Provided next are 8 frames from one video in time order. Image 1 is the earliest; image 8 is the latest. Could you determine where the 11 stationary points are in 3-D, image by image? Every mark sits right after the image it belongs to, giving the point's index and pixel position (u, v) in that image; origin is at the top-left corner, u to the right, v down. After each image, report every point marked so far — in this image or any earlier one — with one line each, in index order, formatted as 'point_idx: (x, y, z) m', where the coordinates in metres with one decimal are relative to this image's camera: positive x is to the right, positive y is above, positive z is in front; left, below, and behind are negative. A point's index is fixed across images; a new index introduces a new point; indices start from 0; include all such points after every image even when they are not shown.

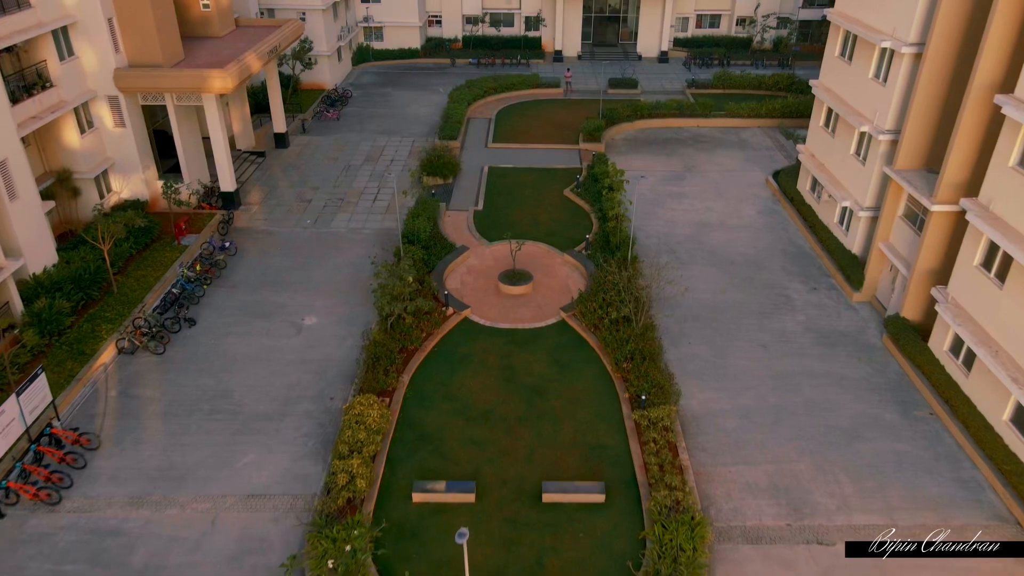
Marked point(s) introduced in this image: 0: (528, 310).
0: (+0.4, -0.7, +19.9) m
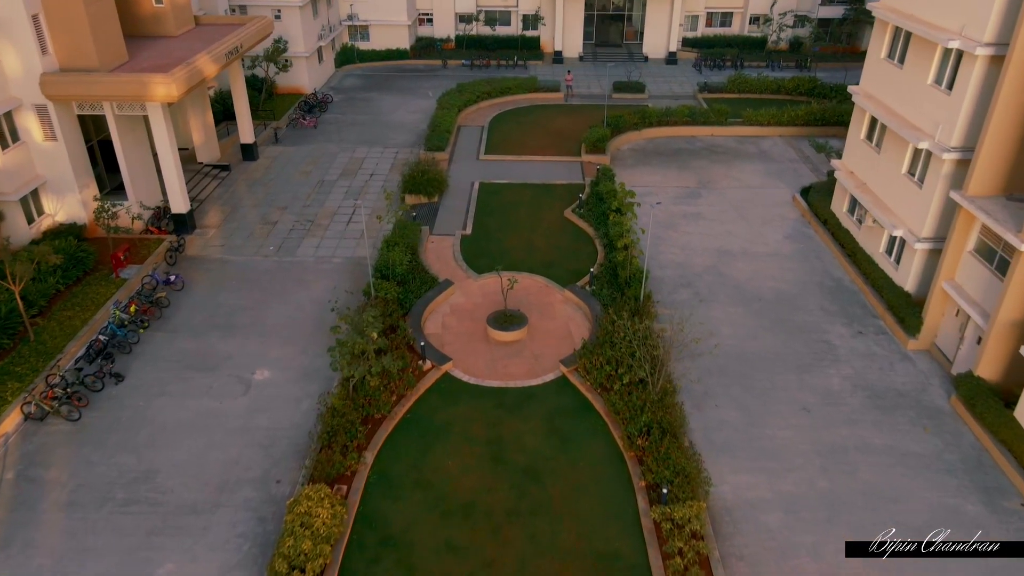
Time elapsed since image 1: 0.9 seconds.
0: (+0.2, -1.9, +16.6) m
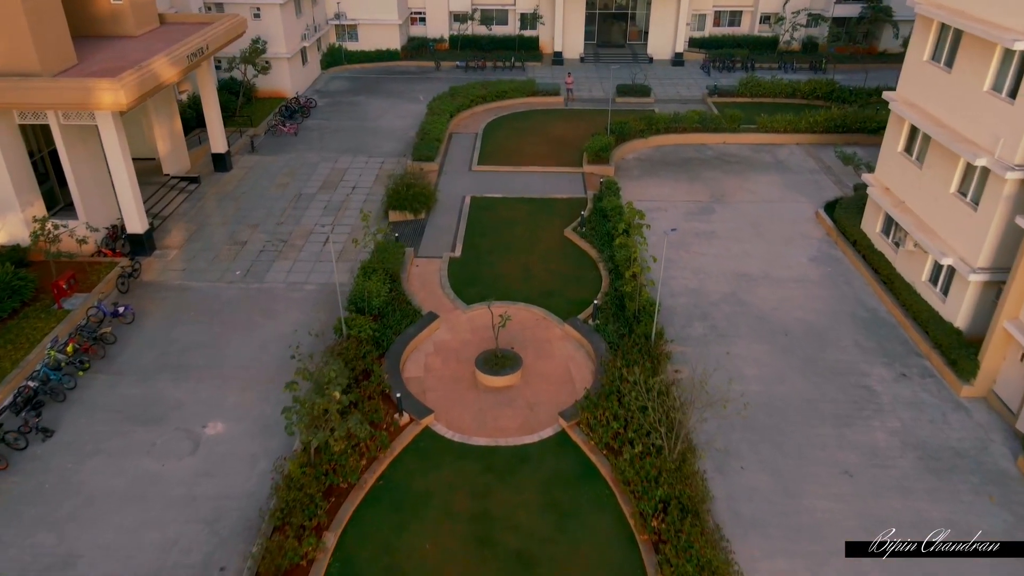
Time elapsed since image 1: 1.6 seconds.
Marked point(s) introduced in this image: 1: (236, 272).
0: (0.0, -2.8, +14.4) m
1: (-8.2, +0.5, +19.8) m
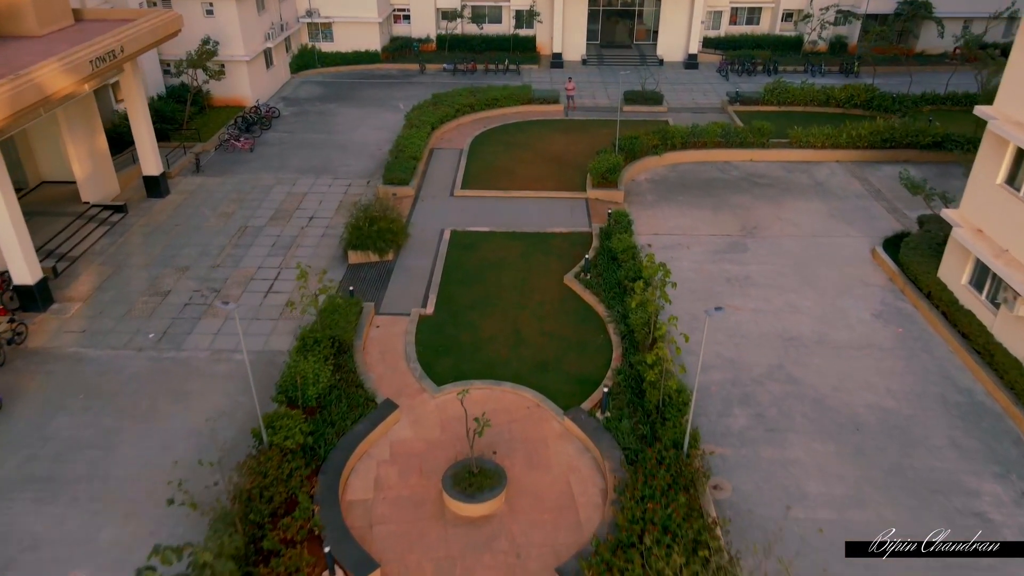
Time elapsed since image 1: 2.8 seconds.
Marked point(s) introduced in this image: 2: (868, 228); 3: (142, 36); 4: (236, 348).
0: (-0.3, -4.3, +10.2) m
1: (-8.5, -1.1, +15.7) m
2: (+10.5, +1.8, +19.5) m
3: (-10.4, +7.2, +18.8) m
4: (-6.3, -1.4, +15.1) m
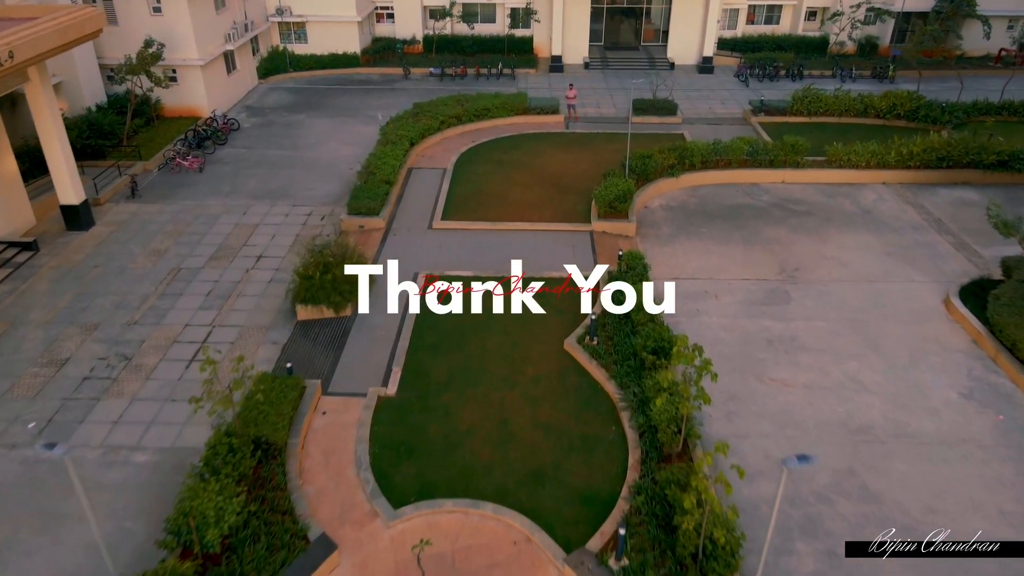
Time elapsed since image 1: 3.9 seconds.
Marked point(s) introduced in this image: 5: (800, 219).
0: (-0.6, -5.7, +6.7) m
1: (-8.8, -2.5, +12.1) m
2: (+10.3, +0.4, +16.0) m
3: (-10.7, +5.9, +15.3) m
4: (-6.6, -2.7, +11.6) m
5: (+8.1, +1.9, +18.6) m
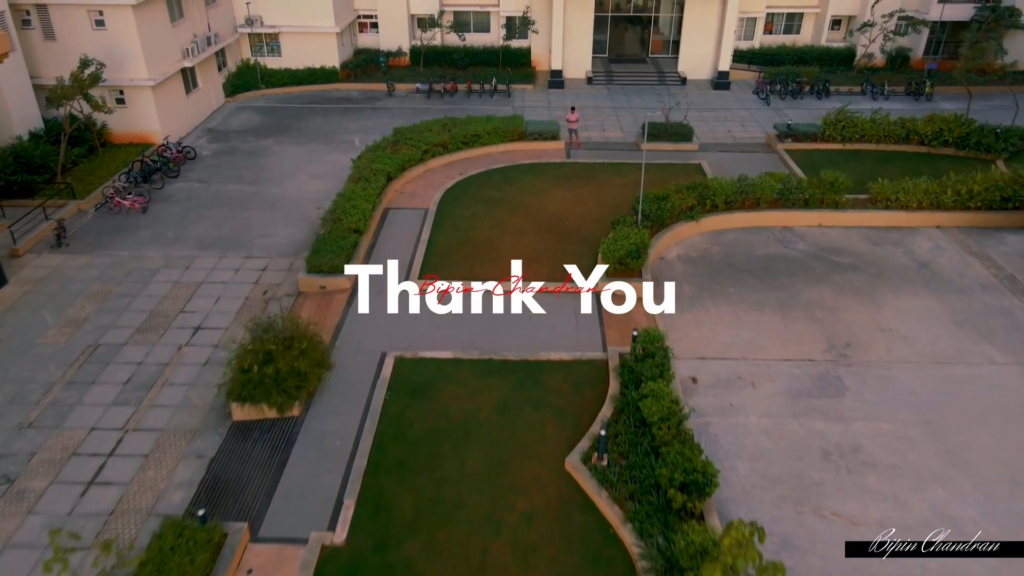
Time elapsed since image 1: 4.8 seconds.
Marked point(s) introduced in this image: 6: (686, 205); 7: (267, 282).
0: (-0.8, -7.3, +3.8) m
1: (-9.0, -4.1, +9.2) m
2: (+10.1, -1.2, +13.1) m
3: (-10.9, +4.2, +12.4) m
4: (-6.8, -4.4, +8.7) m
5: (+7.9, +0.3, +15.7) m
6: (+4.5, +2.2, +17.2) m
7: (-5.7, +0.2, +15.4) m
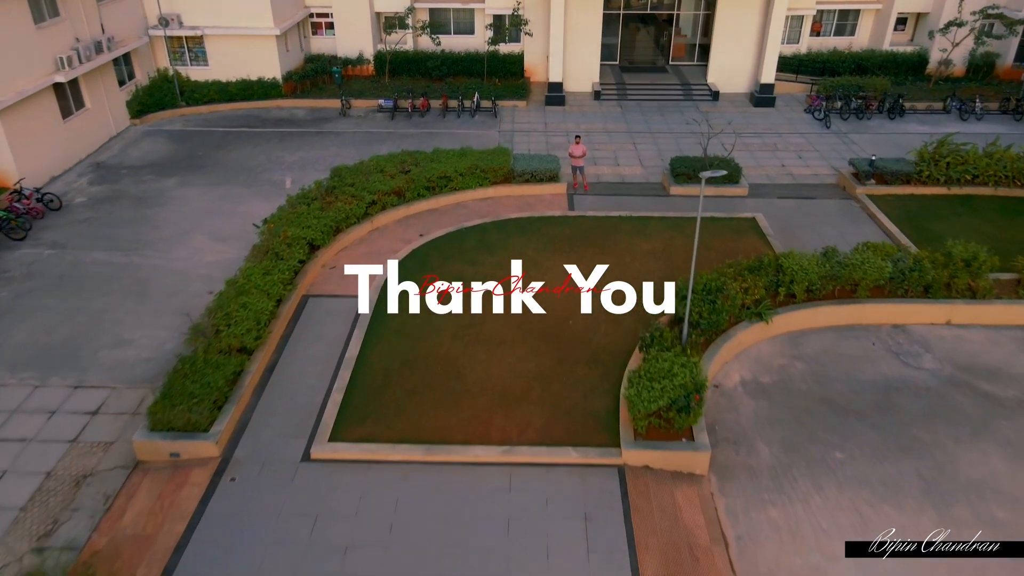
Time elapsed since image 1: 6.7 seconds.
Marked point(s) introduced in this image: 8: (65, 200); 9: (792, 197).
0: (-1.2, -9.6, -2.0) m
1: (-9.4, -6.4, +3.4) m
2: (+9.6, -3.5, +7.2) m
3: (-11.3, +1.9, +6.6) m
4: (-7.2, -6.7, +2.9) m
5: (+7.5, -2.0, +9.9) m
6: (+4.1, -0.2, +11.4) m
7: (-6.1, -2.1, +9.6) m
8: (-10.9, +2.2, +16.3) m
9: (+6.8, +2.3, +16.0) m
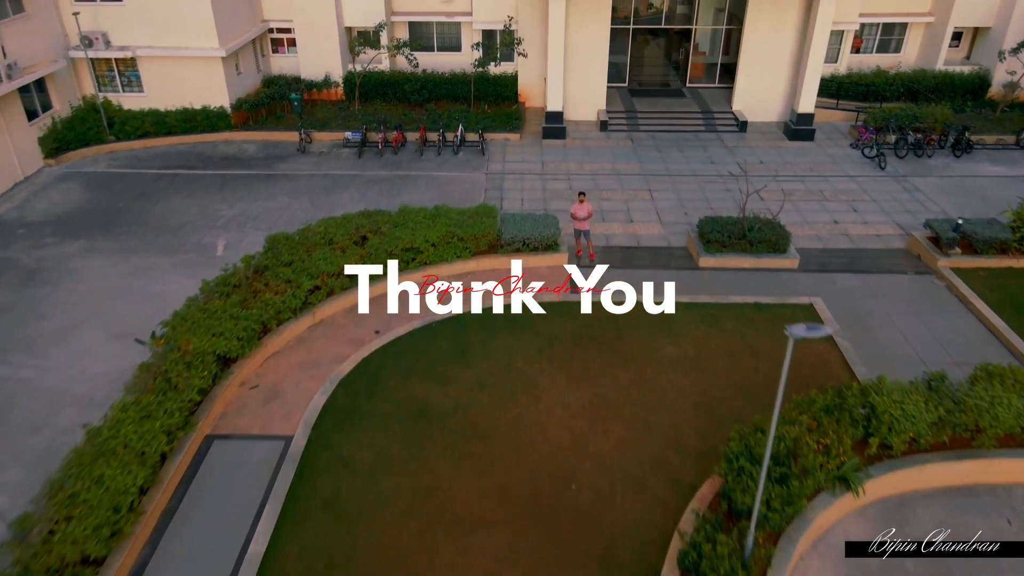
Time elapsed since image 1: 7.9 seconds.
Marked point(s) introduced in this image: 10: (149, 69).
0: (-1.4, -11.5, -5.4) m
1: (-9.6, -8.3, 0.0) m
2: (+9.4, -5.4, +3.8) m
3: (-11.5, 0.0, +3.2) m
4: (-7.4, -8.6, -0.5) m
5: (+7.2, -3.8, +6.4) m
6: (+3.9, -2.0, +8.0) m
7: (-6.3, -4.0, +6.2) m
8: (-11.2, +0.3, +12.9) m
9: (+6.6, +0.4, +12.6) m
10: (-10.2, +6.2, +18.7) m
